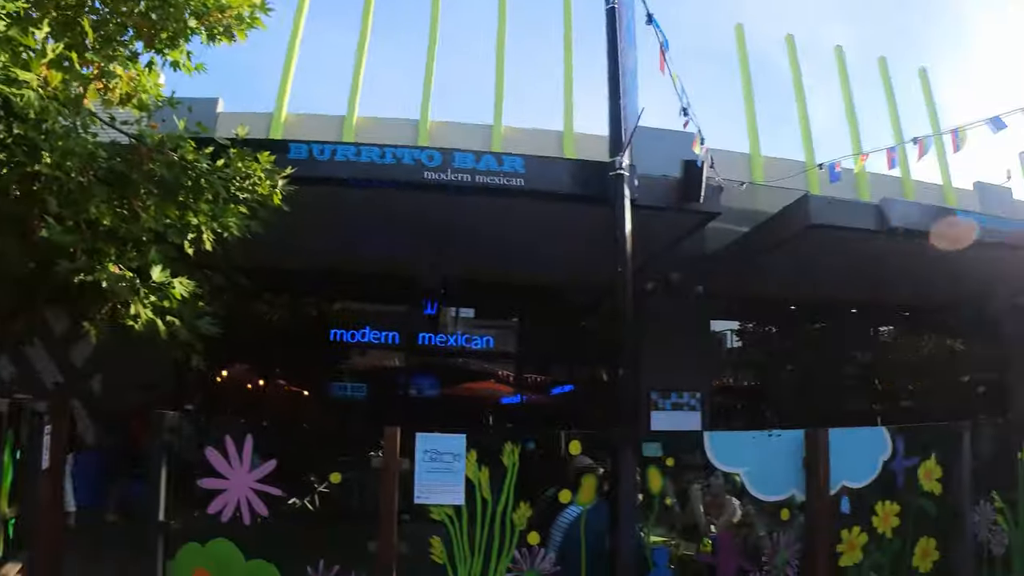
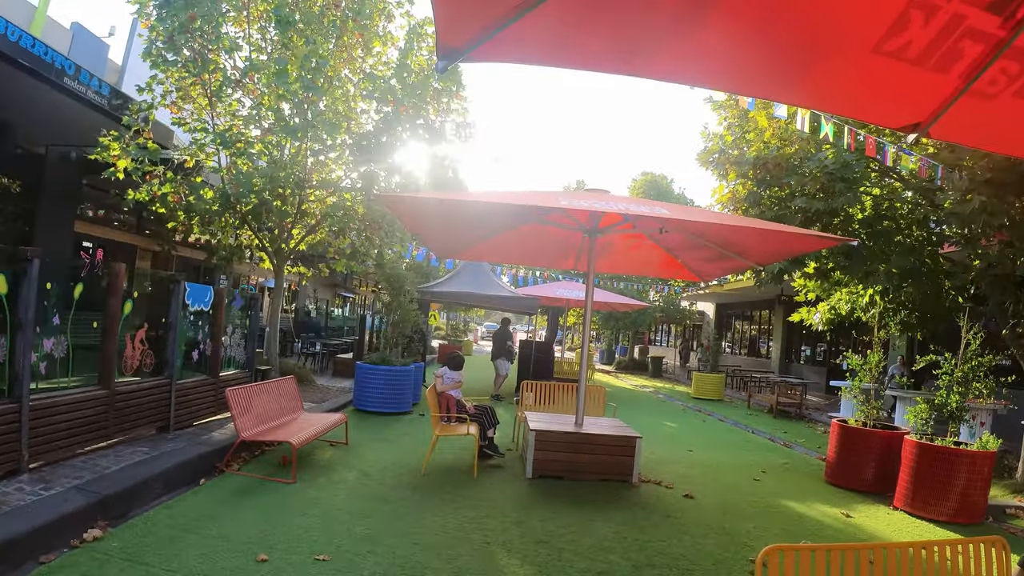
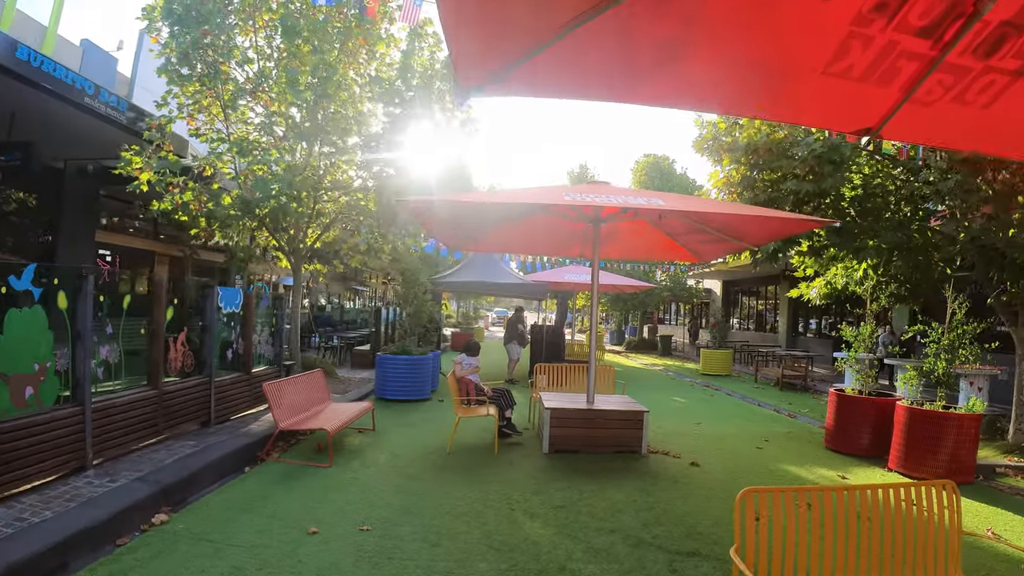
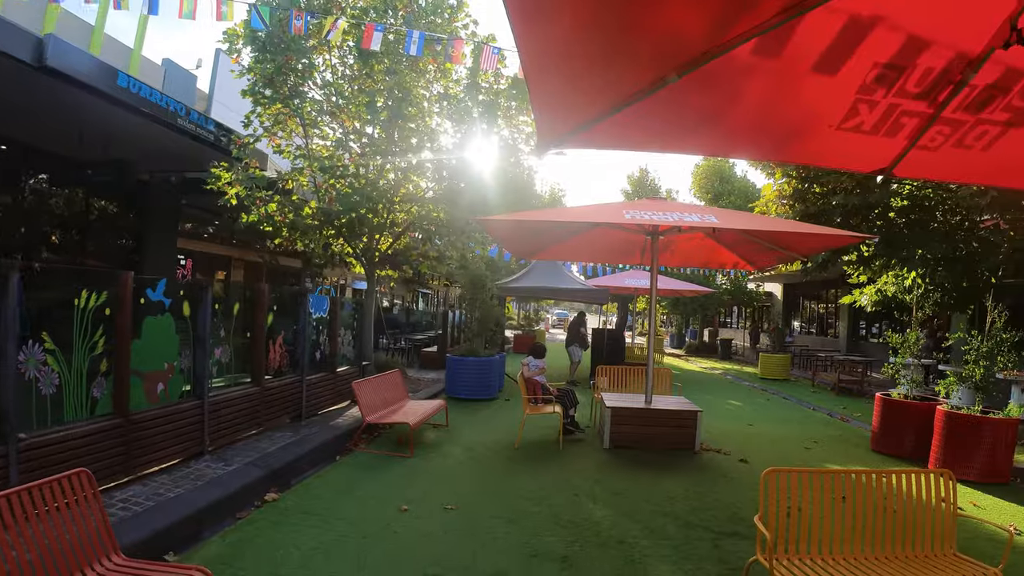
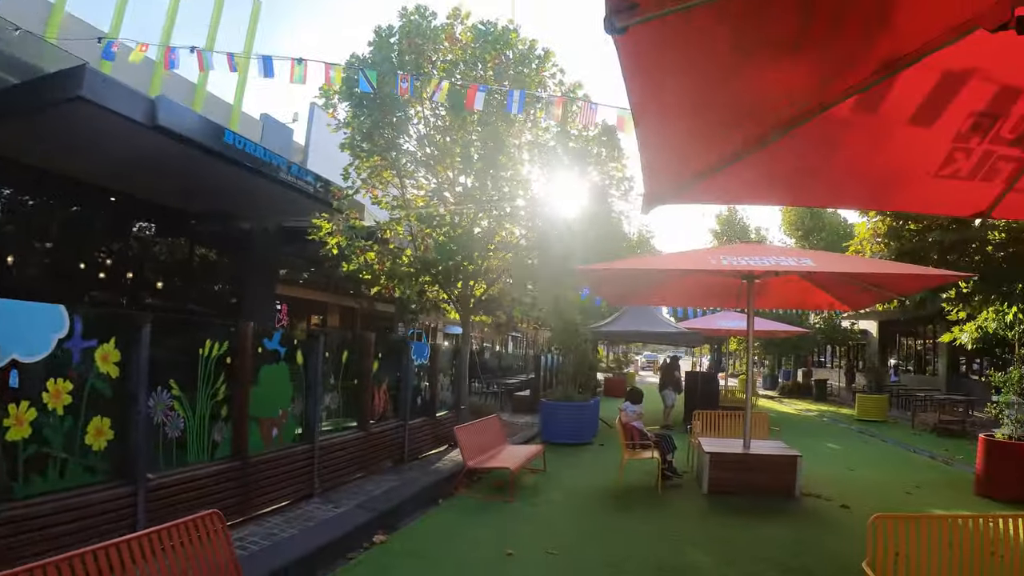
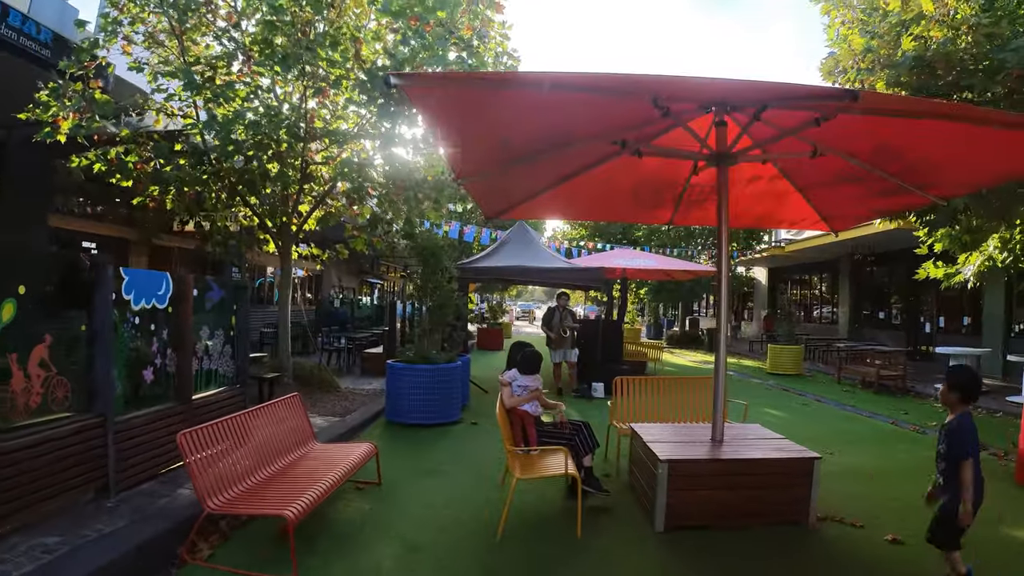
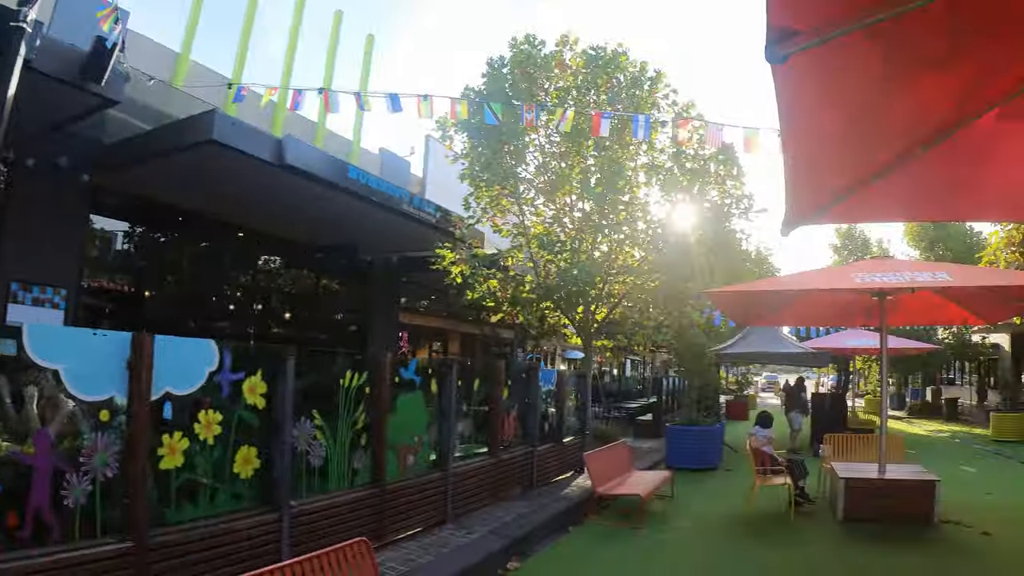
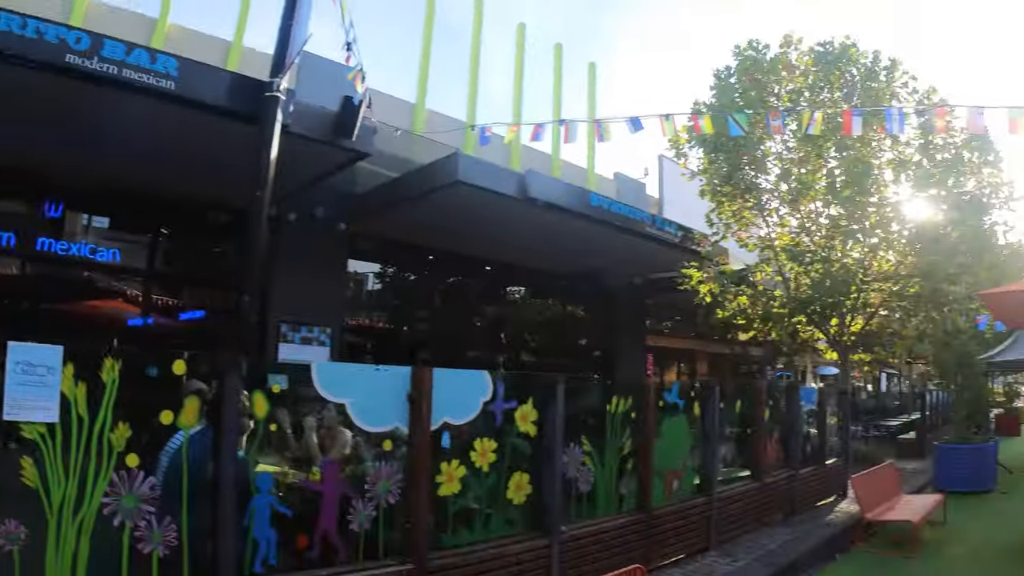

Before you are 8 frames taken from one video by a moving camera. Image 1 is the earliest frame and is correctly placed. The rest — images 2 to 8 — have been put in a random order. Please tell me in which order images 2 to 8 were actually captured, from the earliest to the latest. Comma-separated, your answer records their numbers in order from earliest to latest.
8, 7, 5, 4, 3, 2, 6
